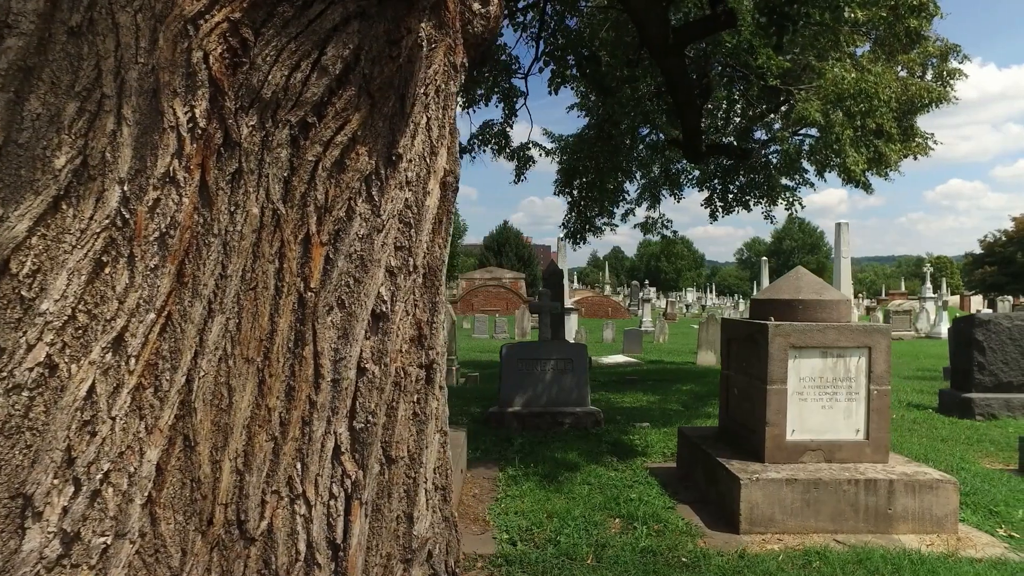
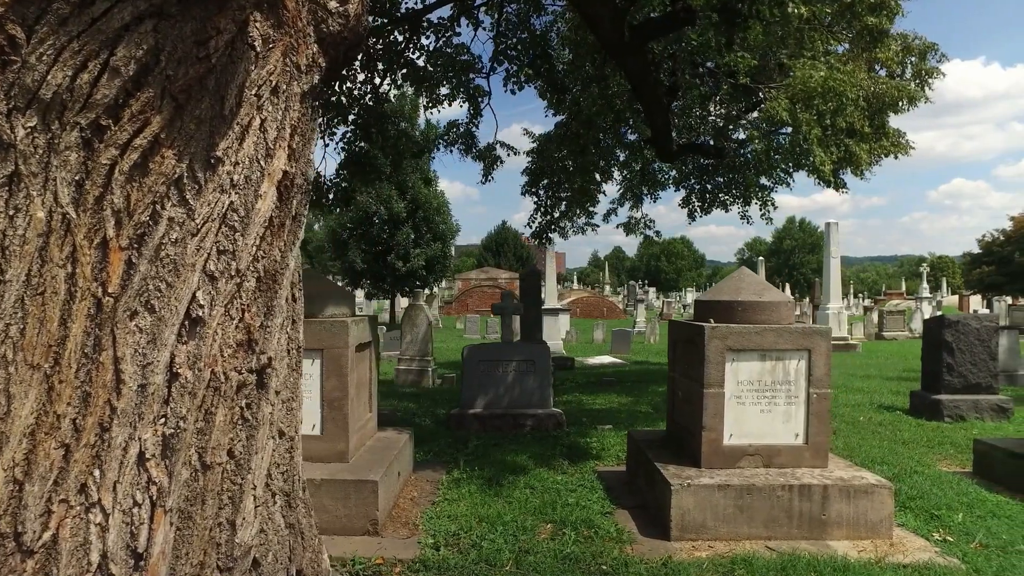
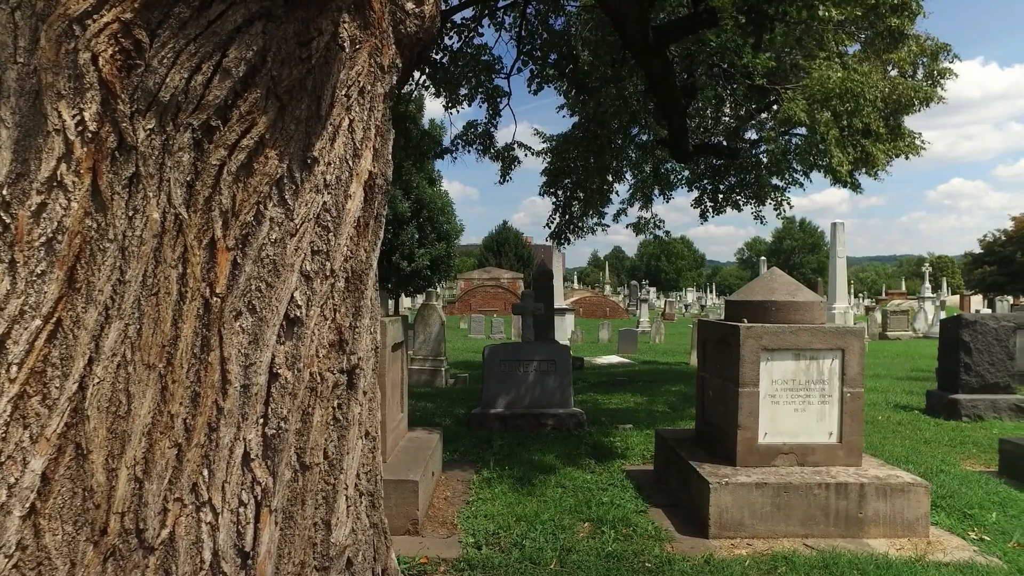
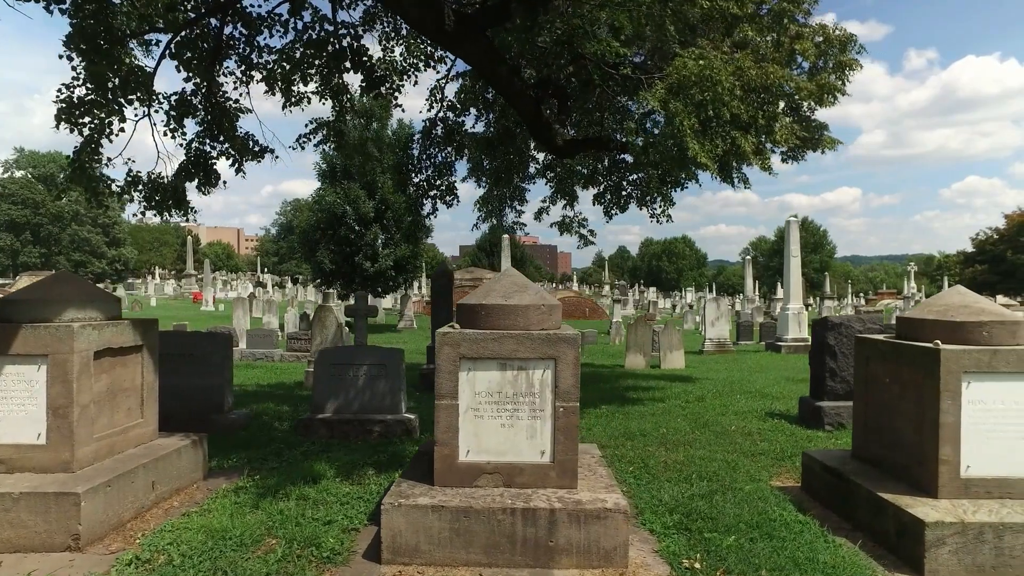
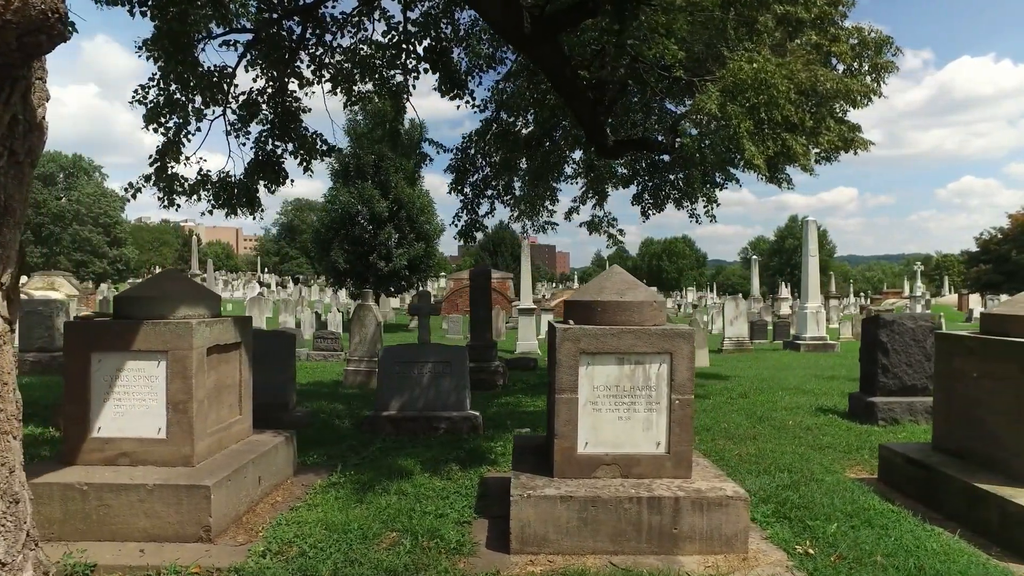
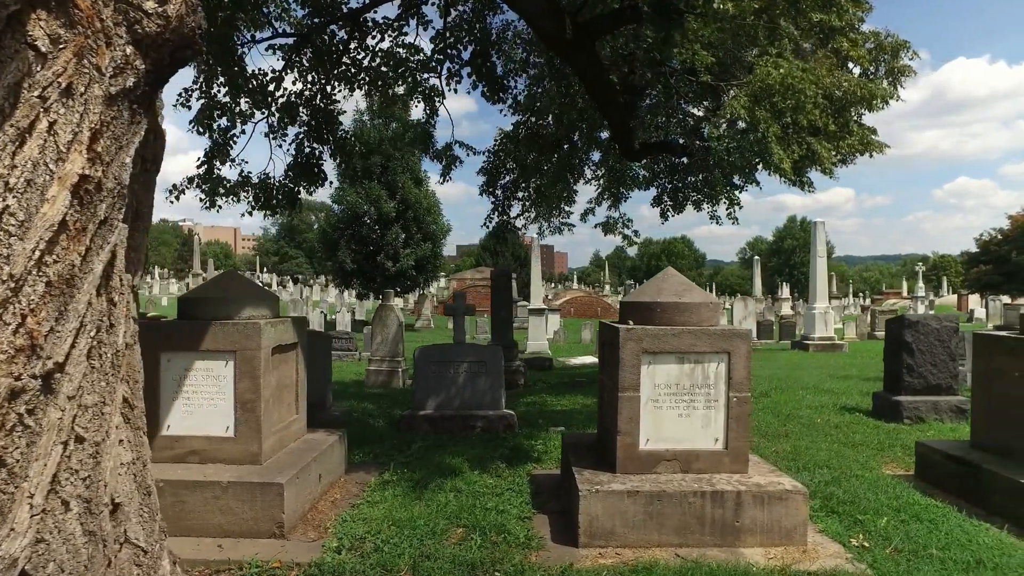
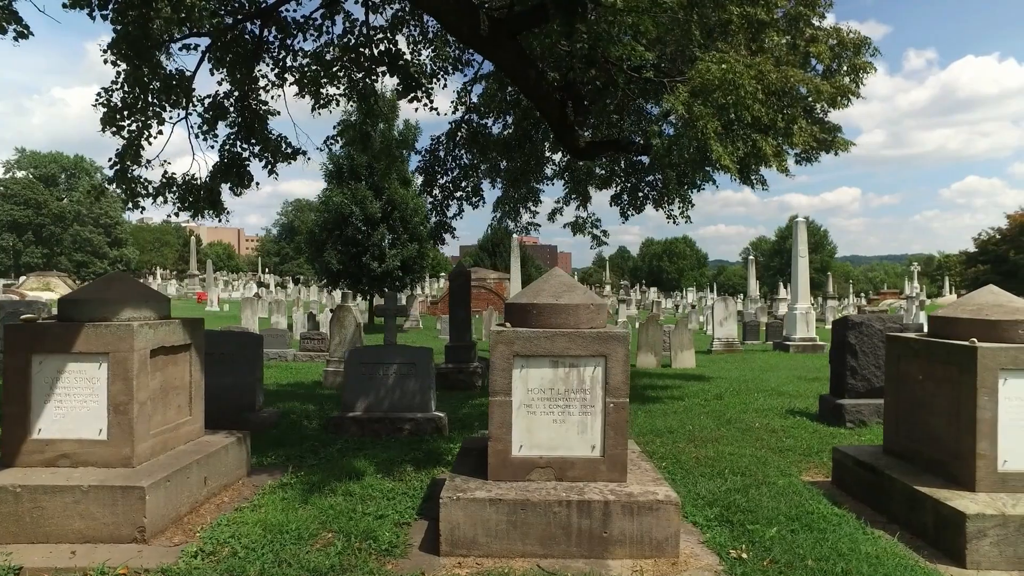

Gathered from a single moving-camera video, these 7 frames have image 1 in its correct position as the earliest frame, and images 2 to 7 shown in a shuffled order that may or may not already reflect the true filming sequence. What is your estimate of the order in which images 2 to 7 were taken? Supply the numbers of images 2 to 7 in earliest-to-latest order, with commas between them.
3, 2, 6, 5, 7, 4
